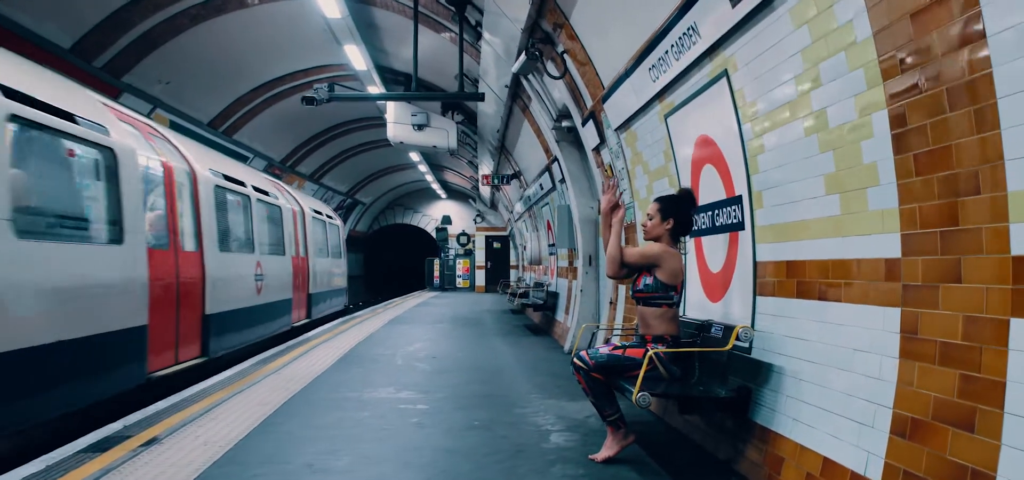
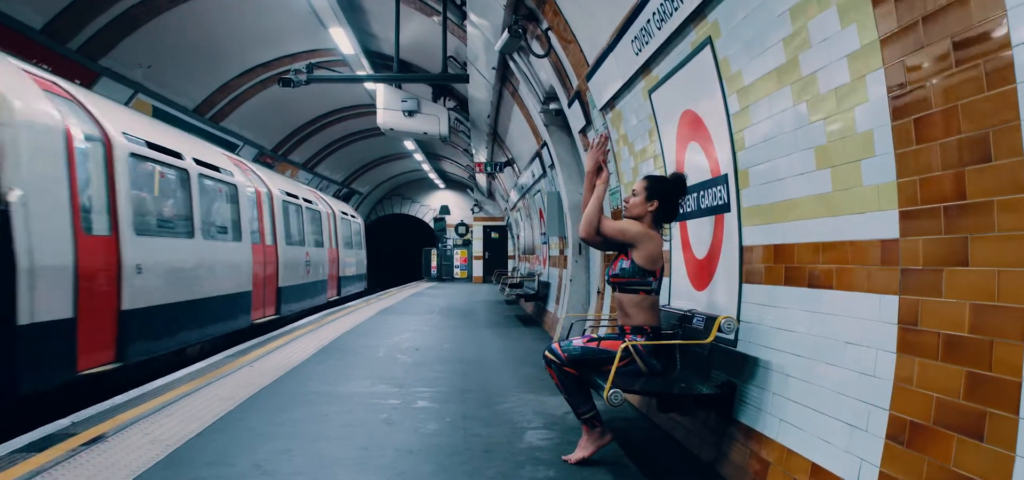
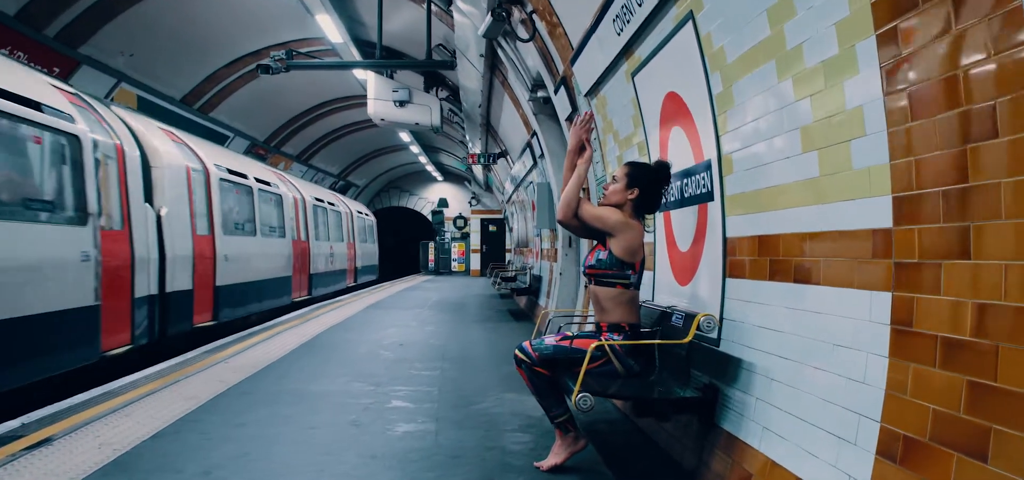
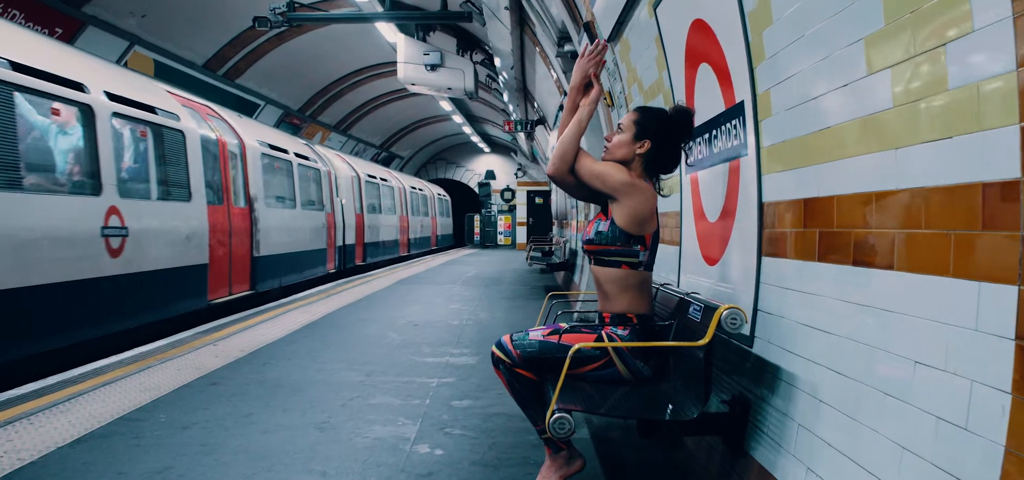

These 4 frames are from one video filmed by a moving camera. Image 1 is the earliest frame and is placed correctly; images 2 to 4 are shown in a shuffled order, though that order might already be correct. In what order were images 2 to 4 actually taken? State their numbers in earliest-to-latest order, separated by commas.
2, 3, 4
